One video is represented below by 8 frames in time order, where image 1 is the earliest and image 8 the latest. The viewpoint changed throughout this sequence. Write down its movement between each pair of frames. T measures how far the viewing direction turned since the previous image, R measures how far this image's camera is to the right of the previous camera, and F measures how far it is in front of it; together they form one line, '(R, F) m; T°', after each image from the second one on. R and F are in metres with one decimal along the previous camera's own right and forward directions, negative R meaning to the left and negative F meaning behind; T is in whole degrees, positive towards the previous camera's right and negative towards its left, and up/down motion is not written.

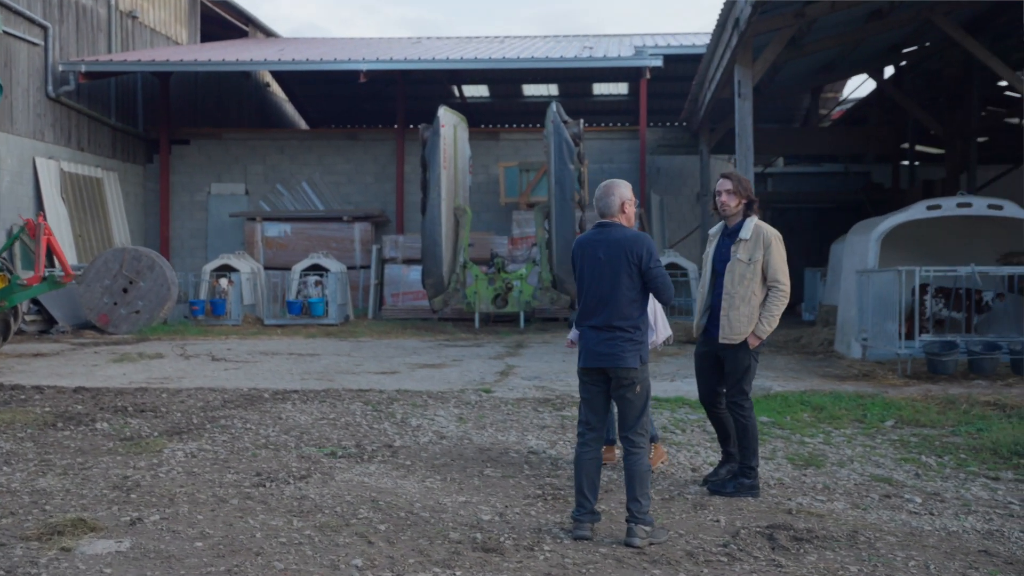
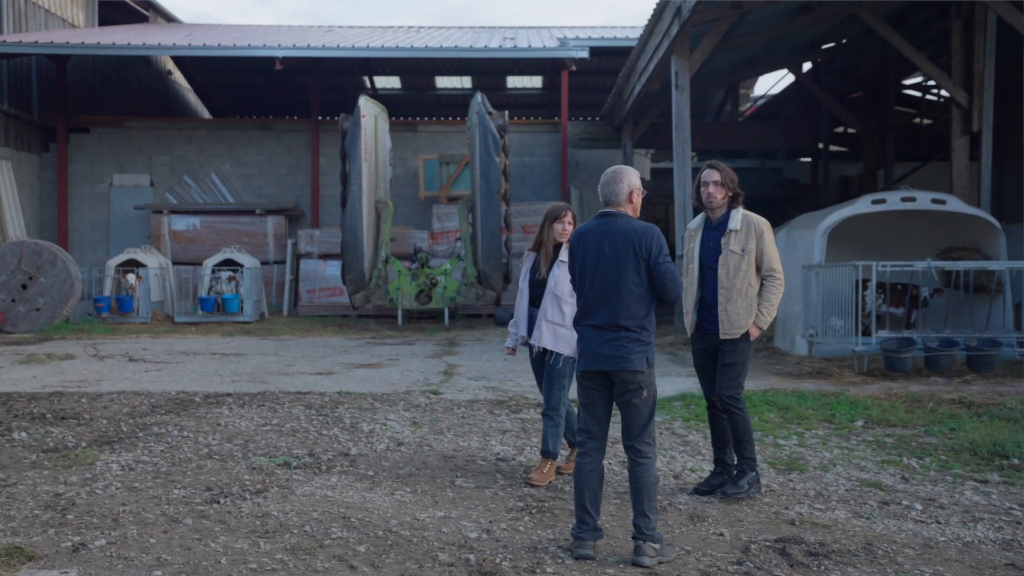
(-0.3, +0.4) m; +5°
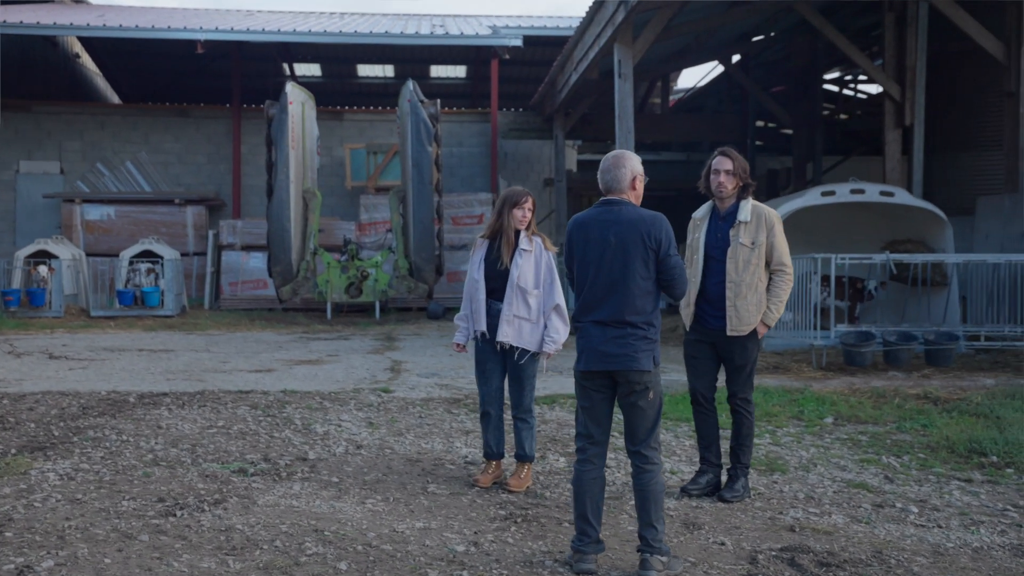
(-0.3, +0.3) m; +4°
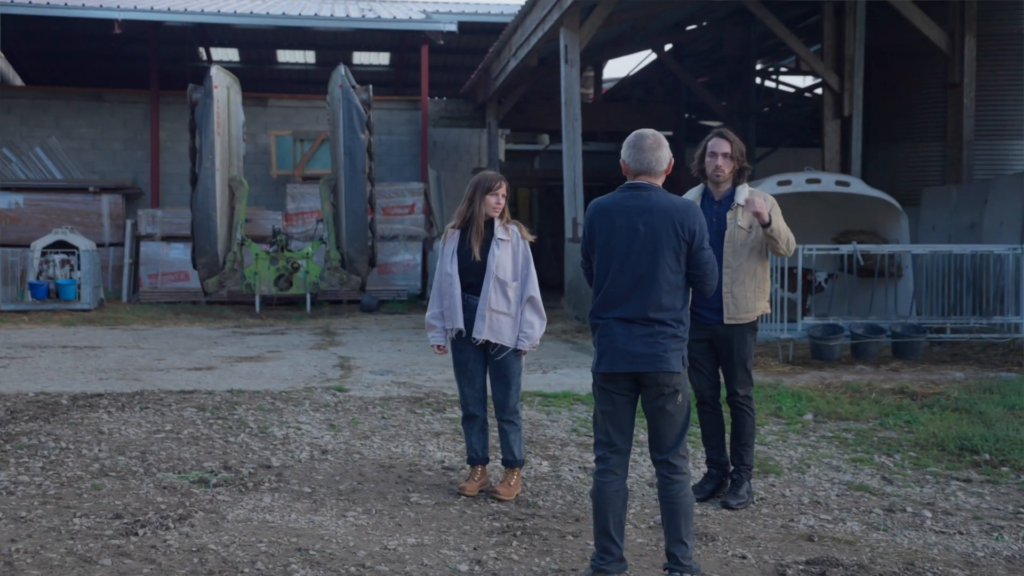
(-0.3, +0.4) m; +4°
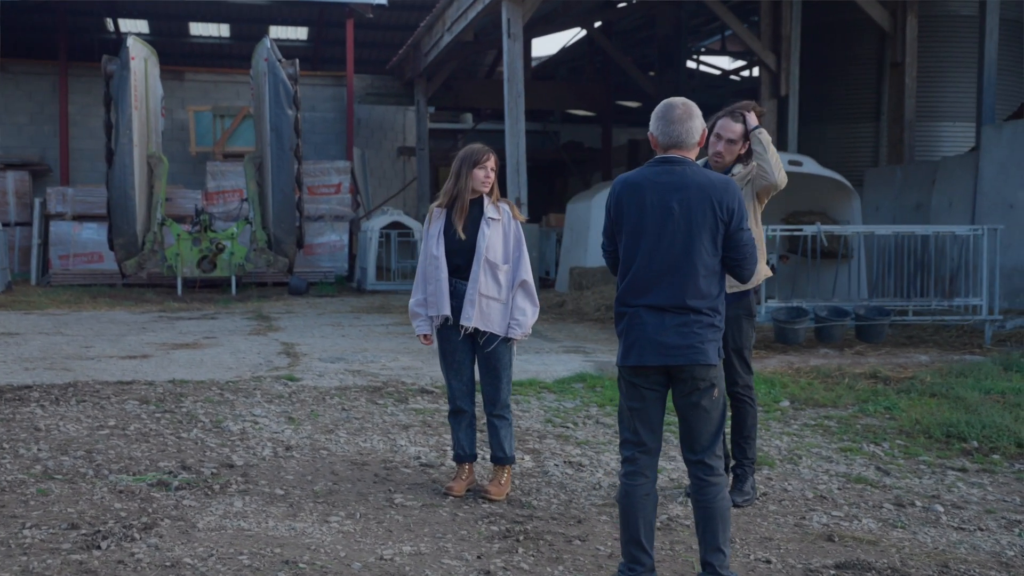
(-0.3, +0.3) m; +4°
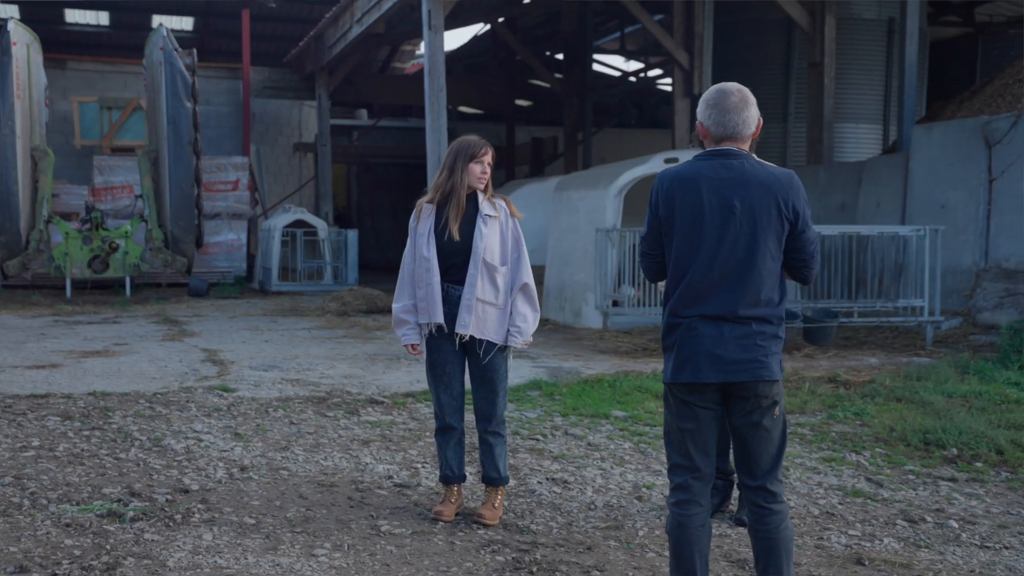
(-0.4, +0.4) m; +6°
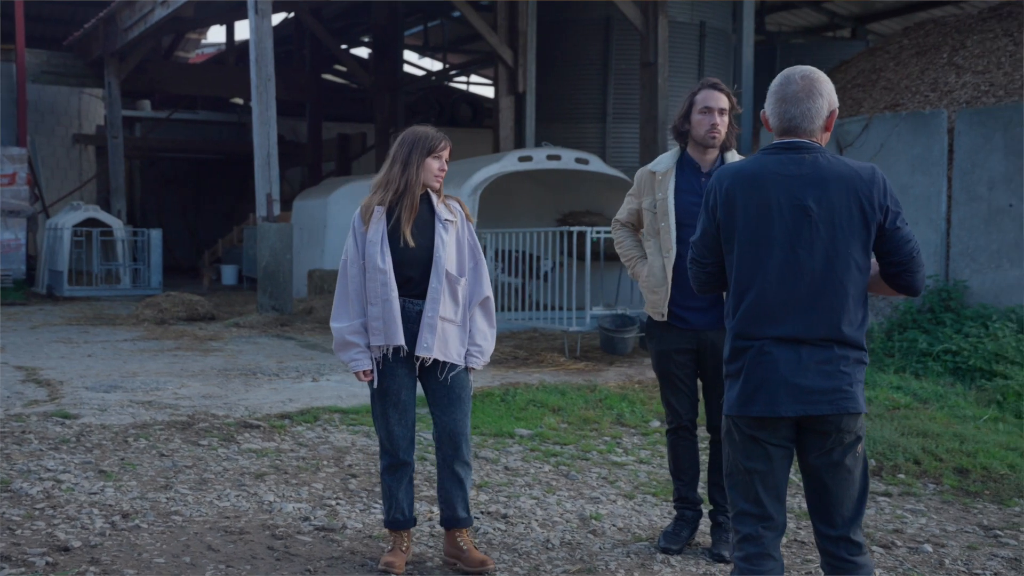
(-0.6, +0.6) m; +11°
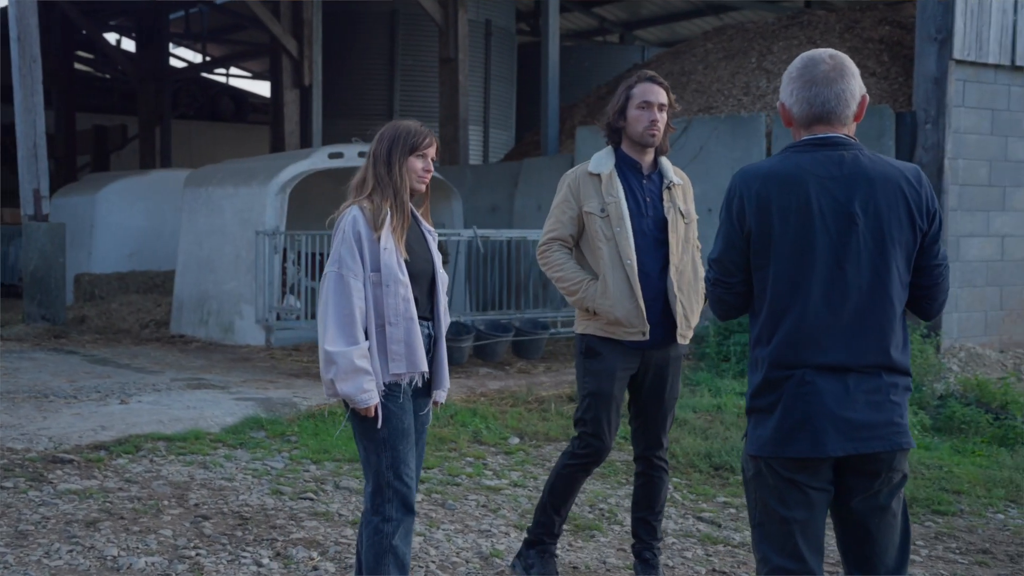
(-0.4, +0.5) m; +12°
